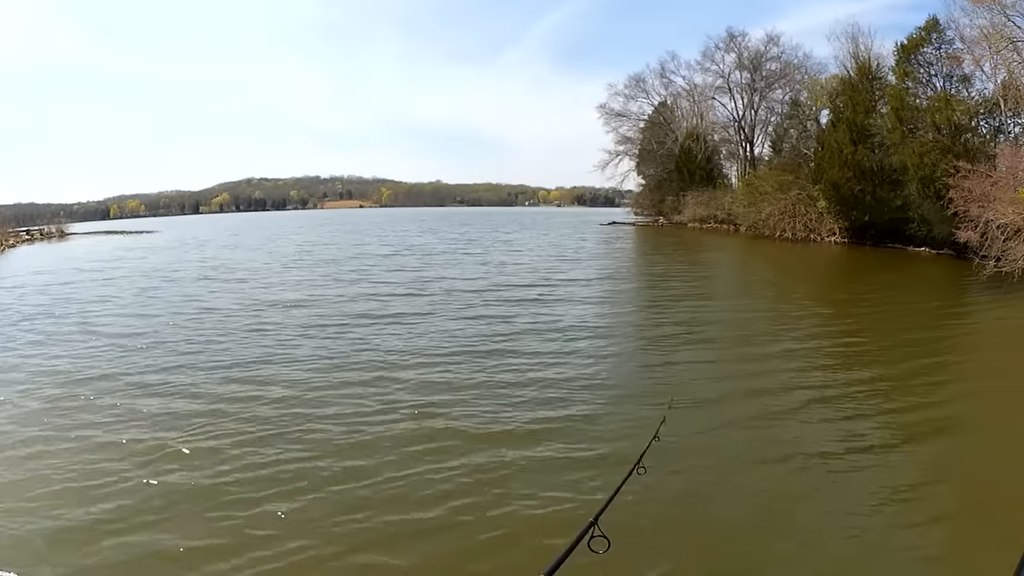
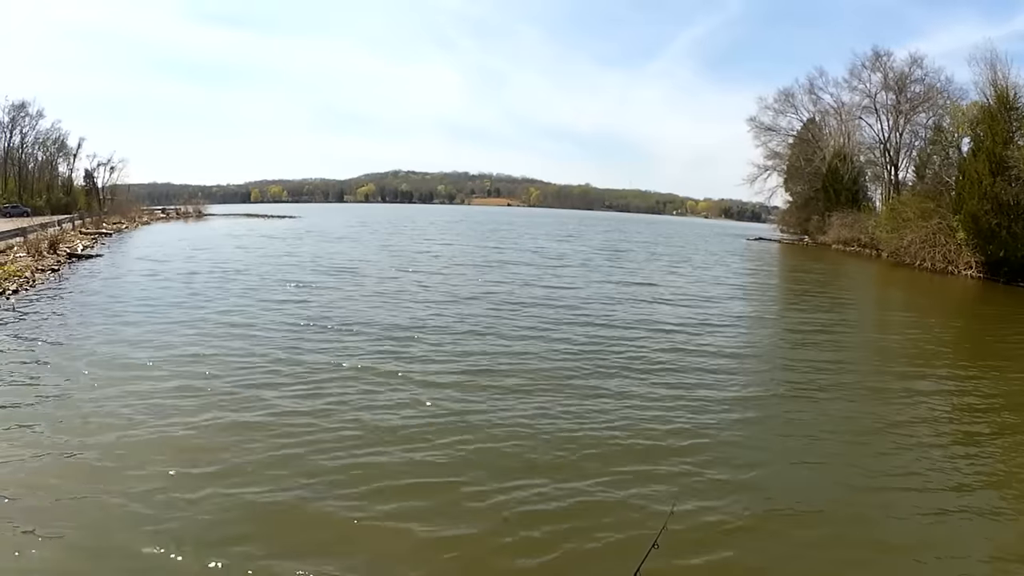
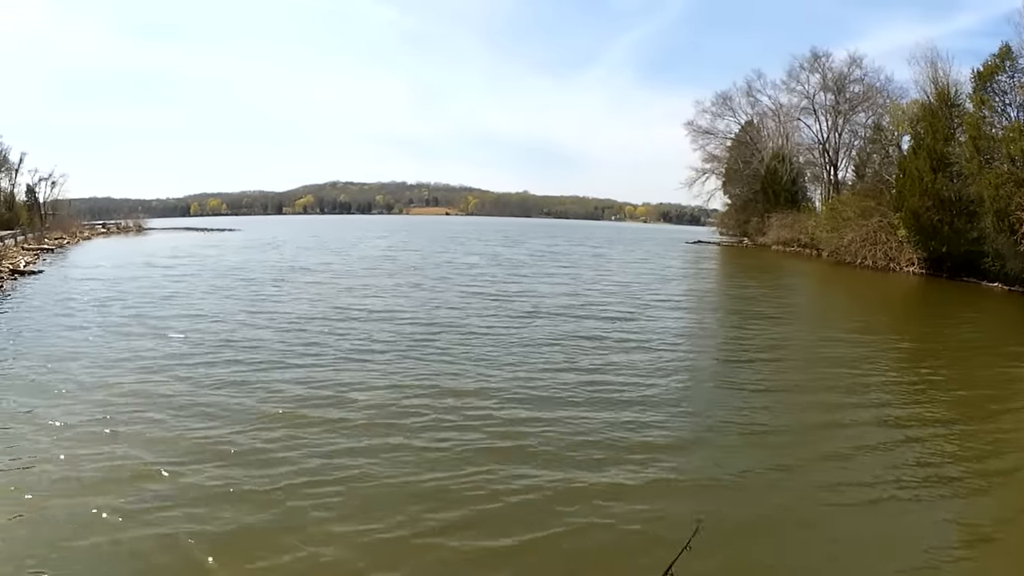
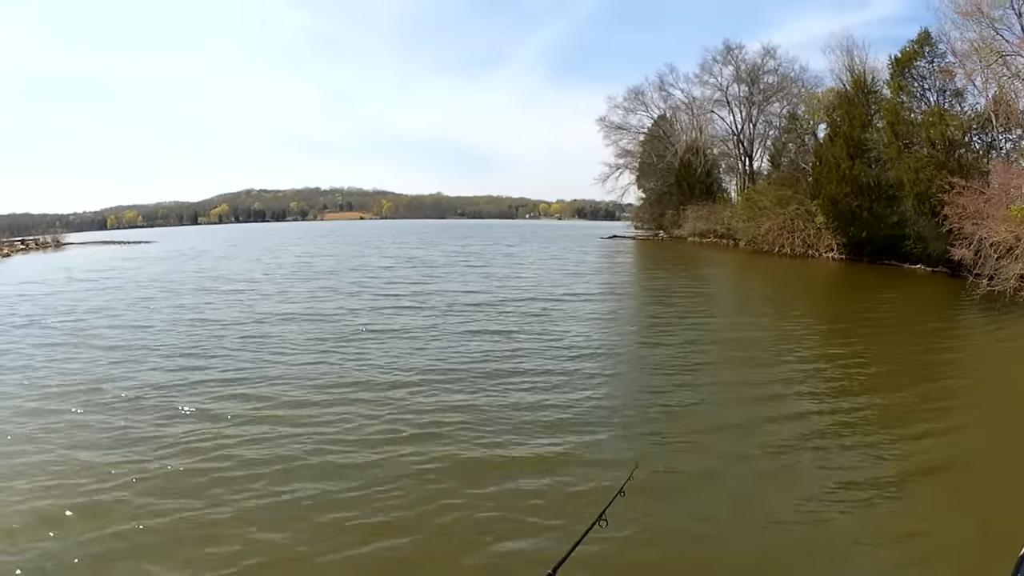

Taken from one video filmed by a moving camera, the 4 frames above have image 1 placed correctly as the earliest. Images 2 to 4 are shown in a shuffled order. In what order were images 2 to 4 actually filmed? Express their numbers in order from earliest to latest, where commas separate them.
4, 3, 2
